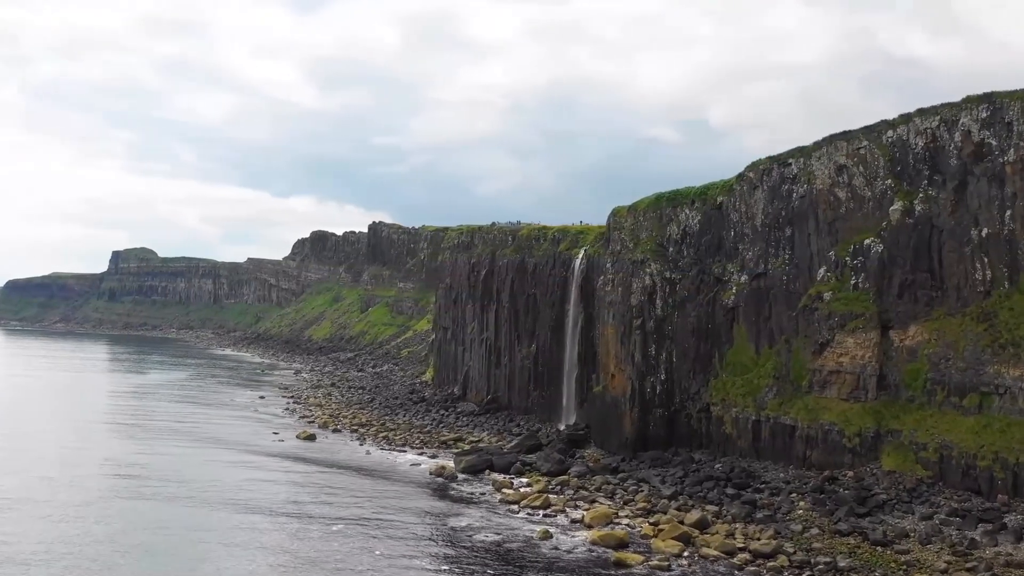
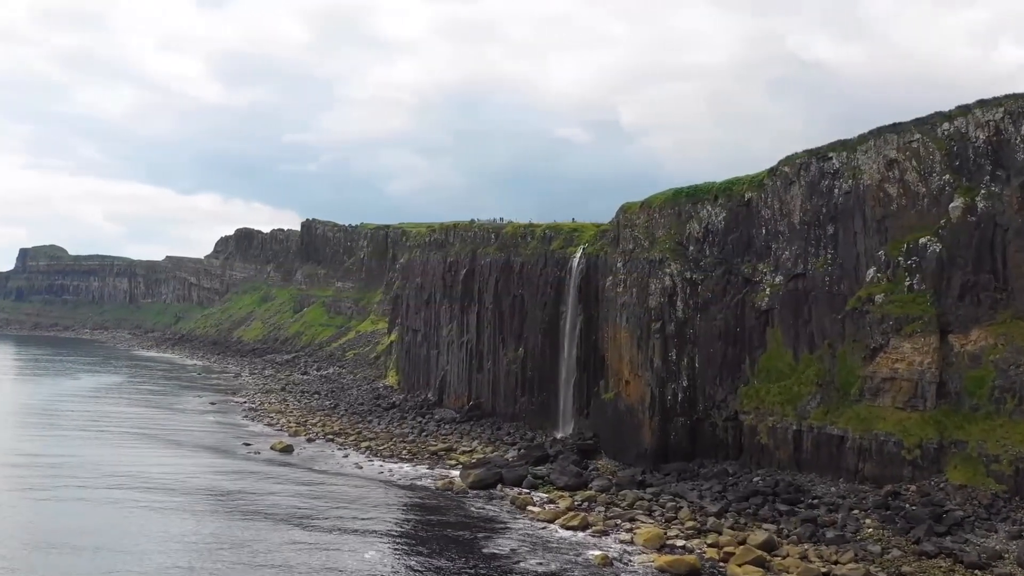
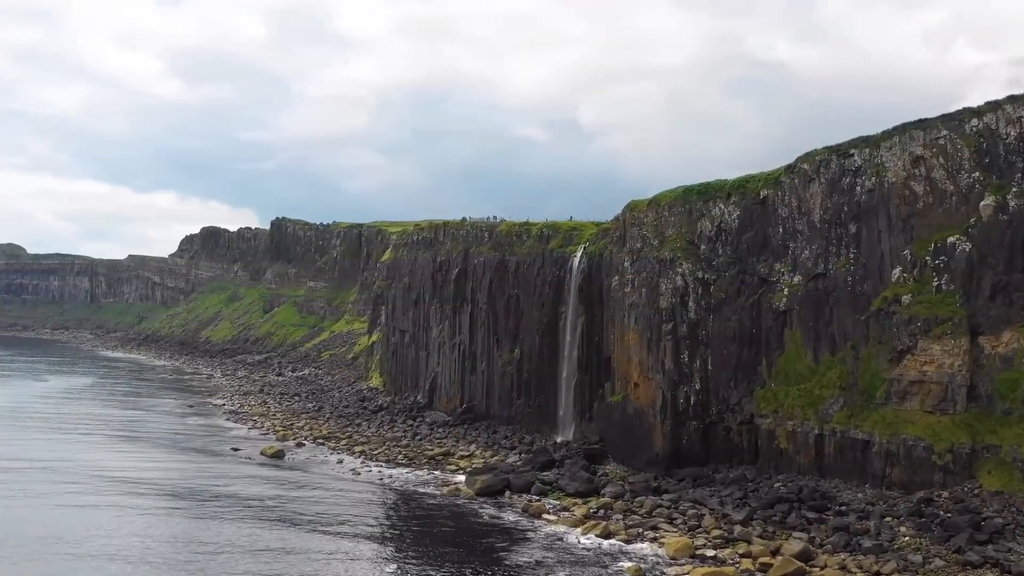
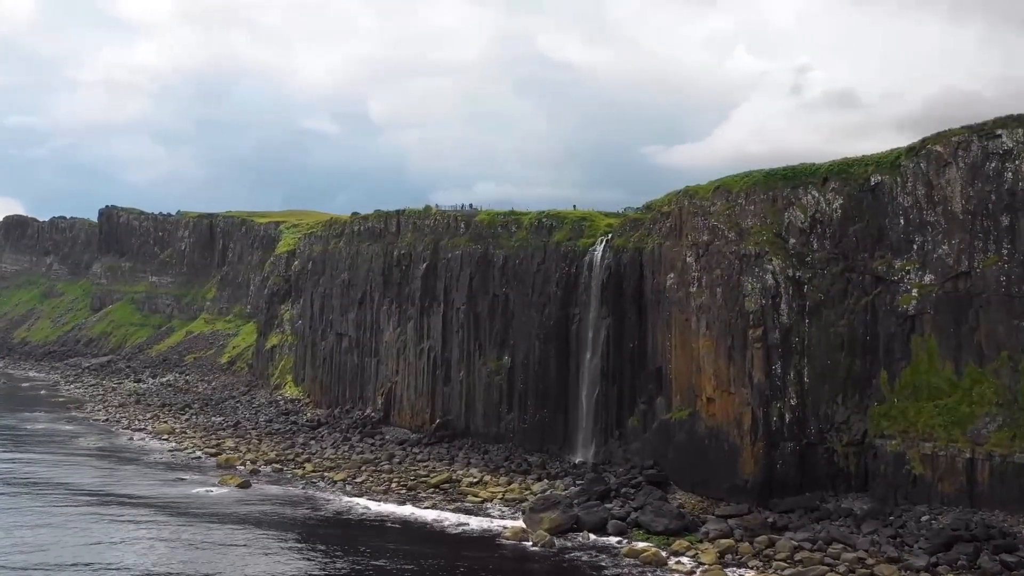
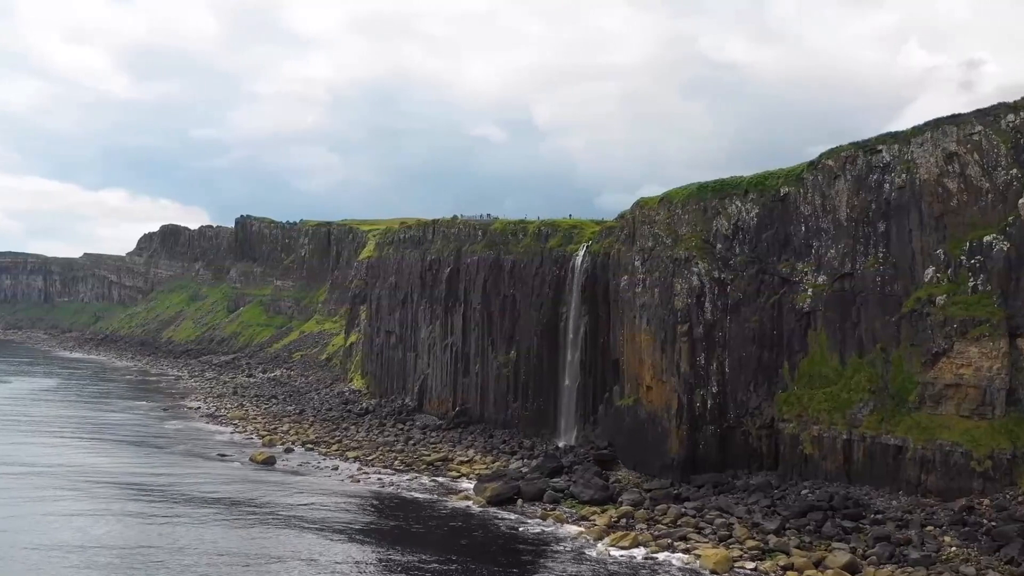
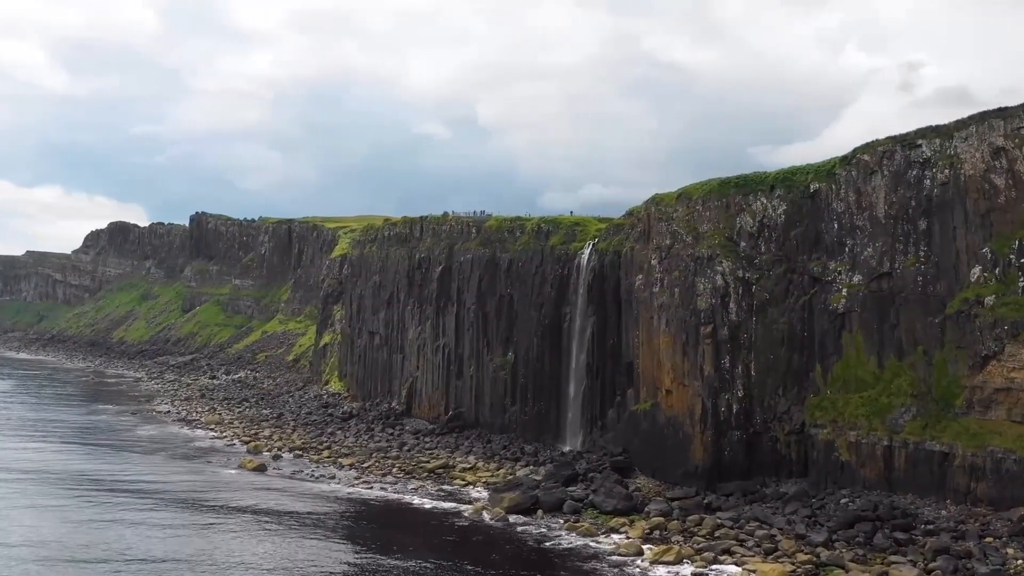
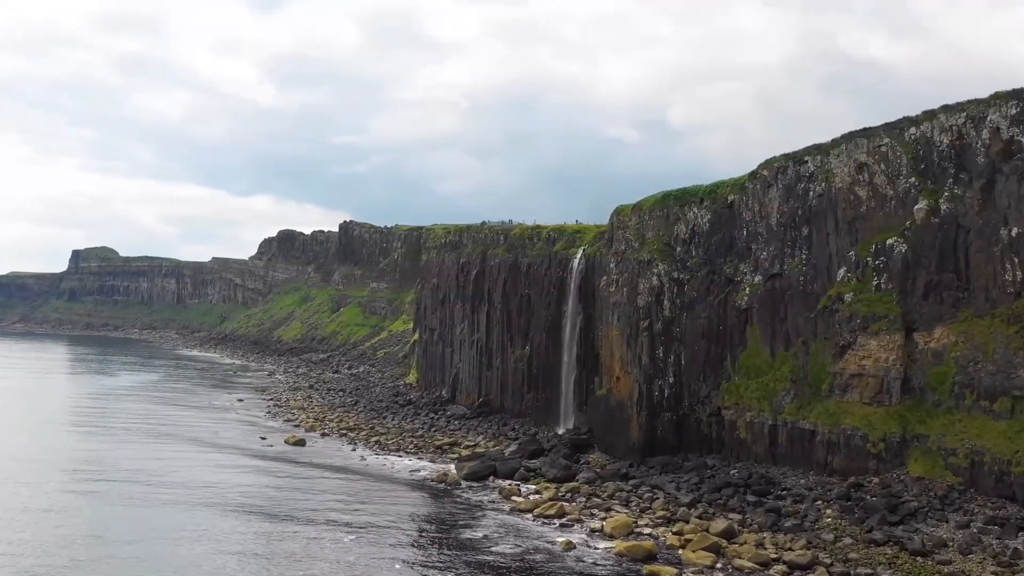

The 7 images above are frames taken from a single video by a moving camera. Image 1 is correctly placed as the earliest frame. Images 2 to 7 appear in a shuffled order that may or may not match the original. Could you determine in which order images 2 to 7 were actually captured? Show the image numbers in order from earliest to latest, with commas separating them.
7, 2, 3, 5, 6, 4
